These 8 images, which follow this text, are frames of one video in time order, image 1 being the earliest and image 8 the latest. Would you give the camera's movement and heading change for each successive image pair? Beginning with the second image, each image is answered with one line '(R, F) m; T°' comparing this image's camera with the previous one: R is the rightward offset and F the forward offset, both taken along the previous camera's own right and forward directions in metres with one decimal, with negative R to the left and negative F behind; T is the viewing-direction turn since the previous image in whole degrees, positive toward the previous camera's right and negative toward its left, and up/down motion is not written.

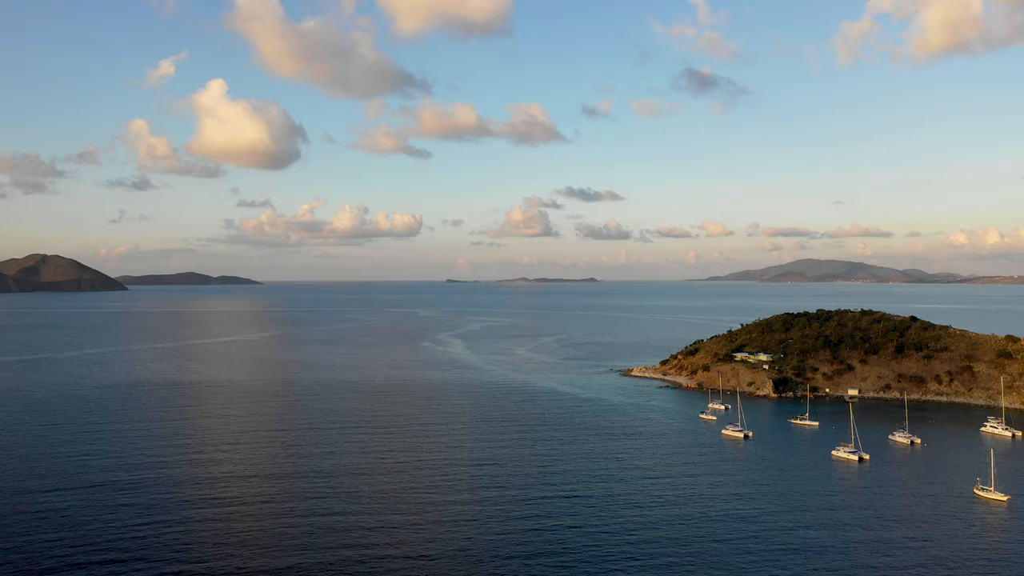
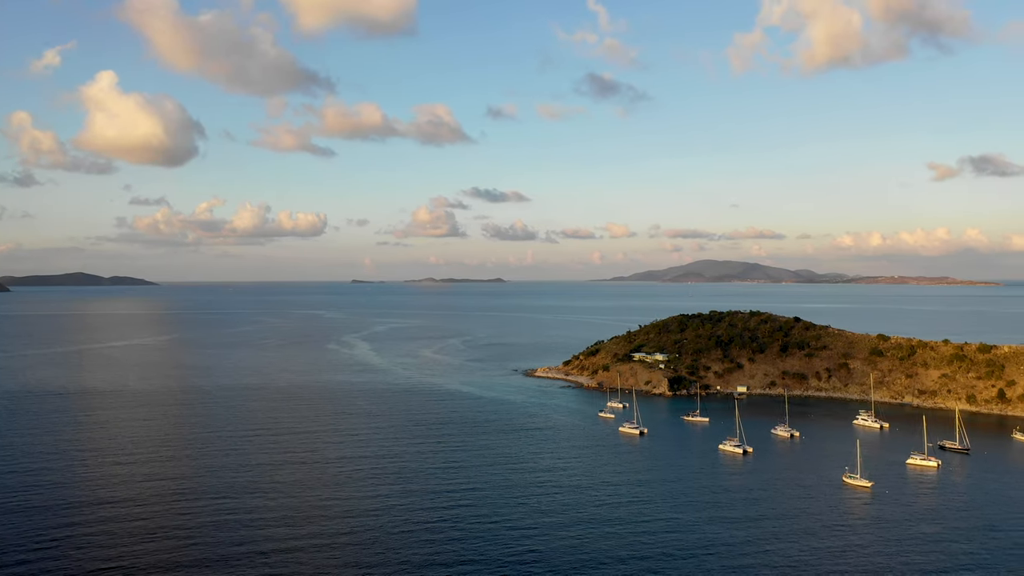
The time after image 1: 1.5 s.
(+0.1, -1.6) m; +6°
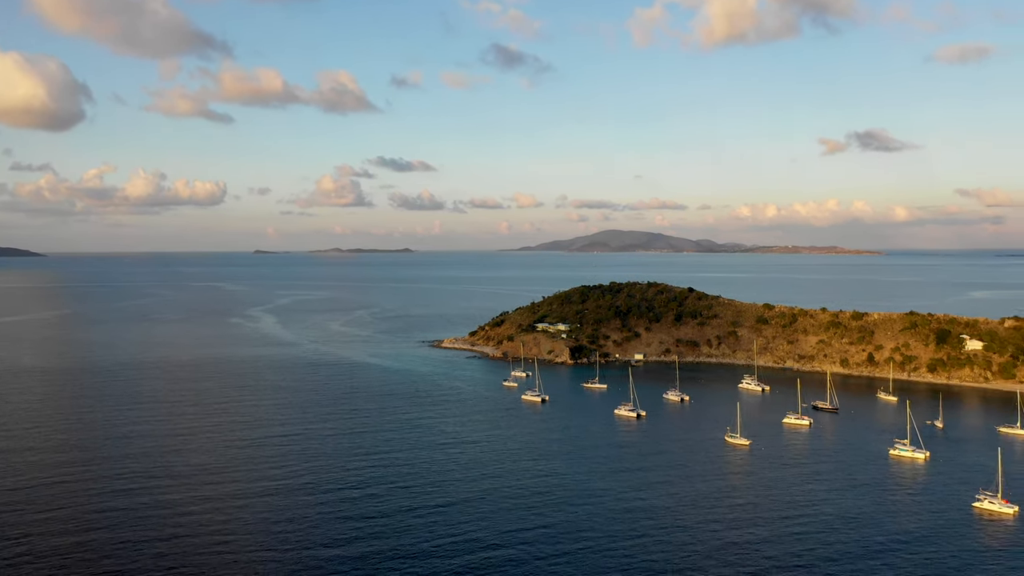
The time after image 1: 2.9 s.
(+0.1, -2.0) m; +6°
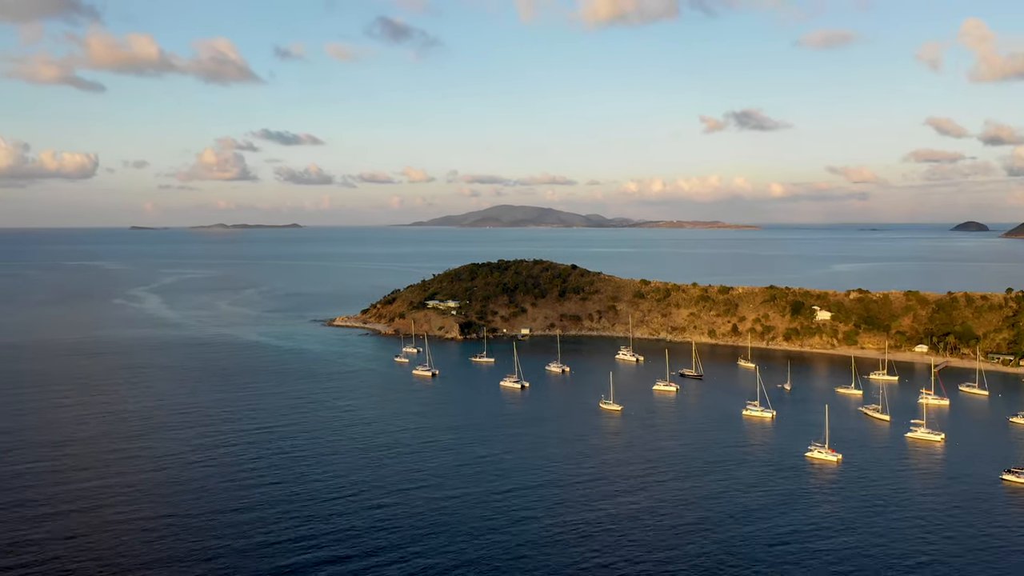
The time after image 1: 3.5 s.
(+0.2, -3.3) m; +7°
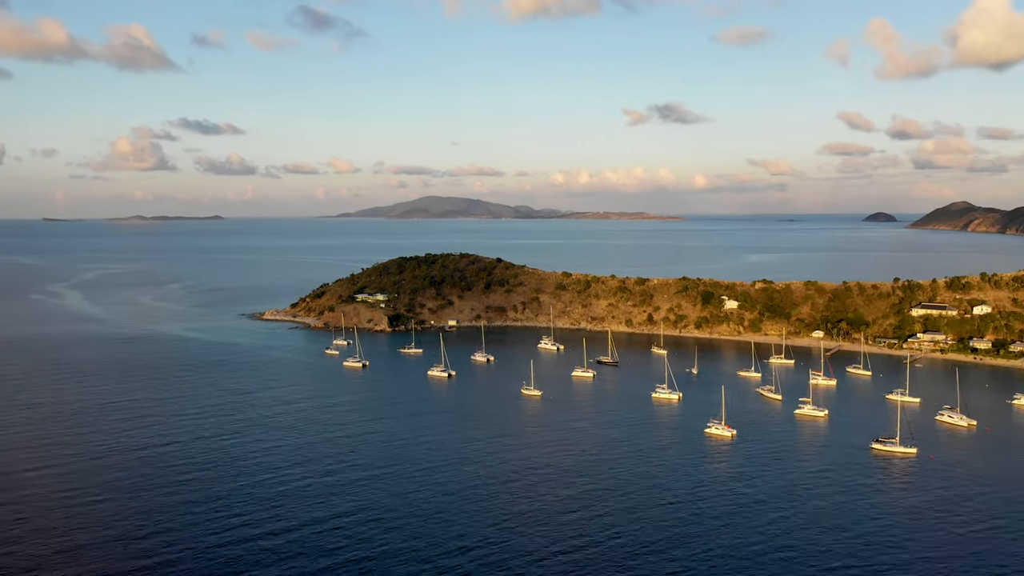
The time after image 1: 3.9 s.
(+0.2, -3.6) m; +5°
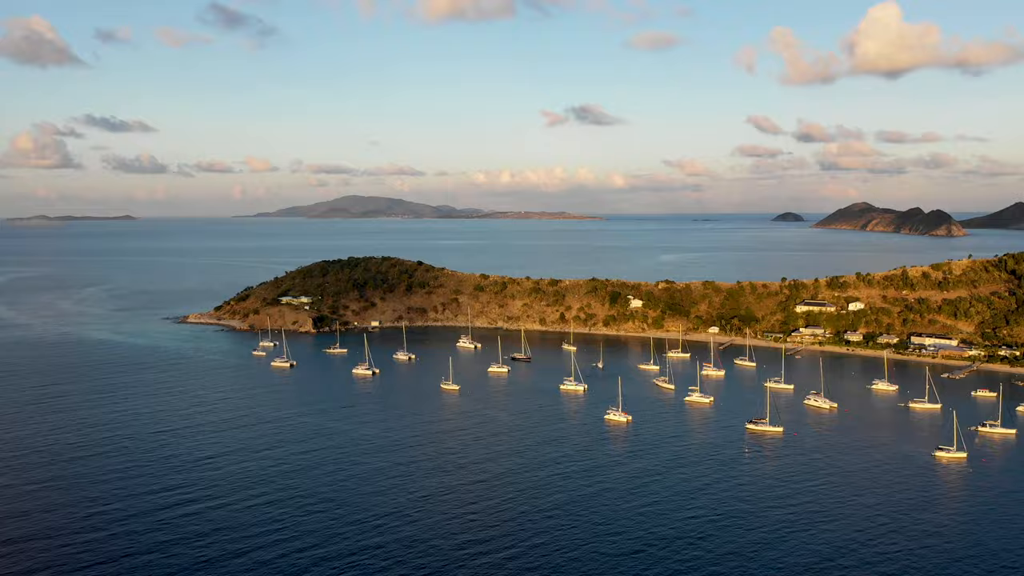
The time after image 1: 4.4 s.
(+0.2, -5.3) m; +5°
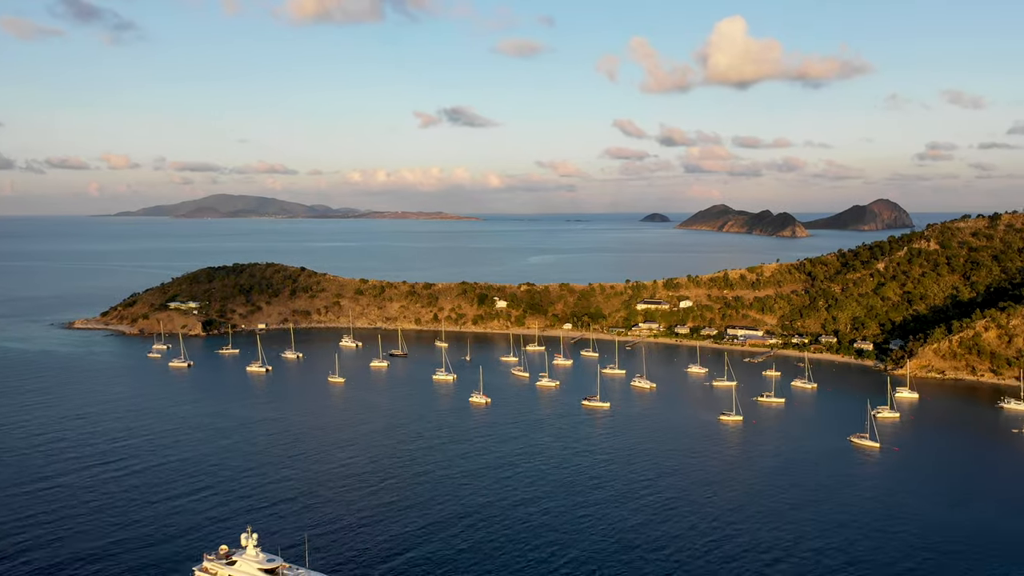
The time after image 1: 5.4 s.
(-0.1, -11.3) m; +8°
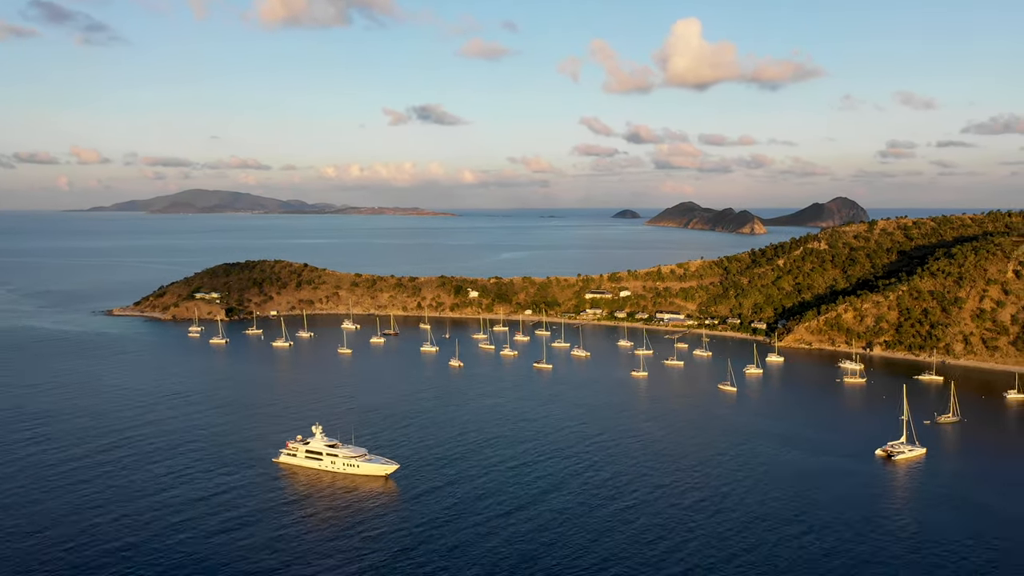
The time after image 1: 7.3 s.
(+0.6, -22.3) m; +2°
